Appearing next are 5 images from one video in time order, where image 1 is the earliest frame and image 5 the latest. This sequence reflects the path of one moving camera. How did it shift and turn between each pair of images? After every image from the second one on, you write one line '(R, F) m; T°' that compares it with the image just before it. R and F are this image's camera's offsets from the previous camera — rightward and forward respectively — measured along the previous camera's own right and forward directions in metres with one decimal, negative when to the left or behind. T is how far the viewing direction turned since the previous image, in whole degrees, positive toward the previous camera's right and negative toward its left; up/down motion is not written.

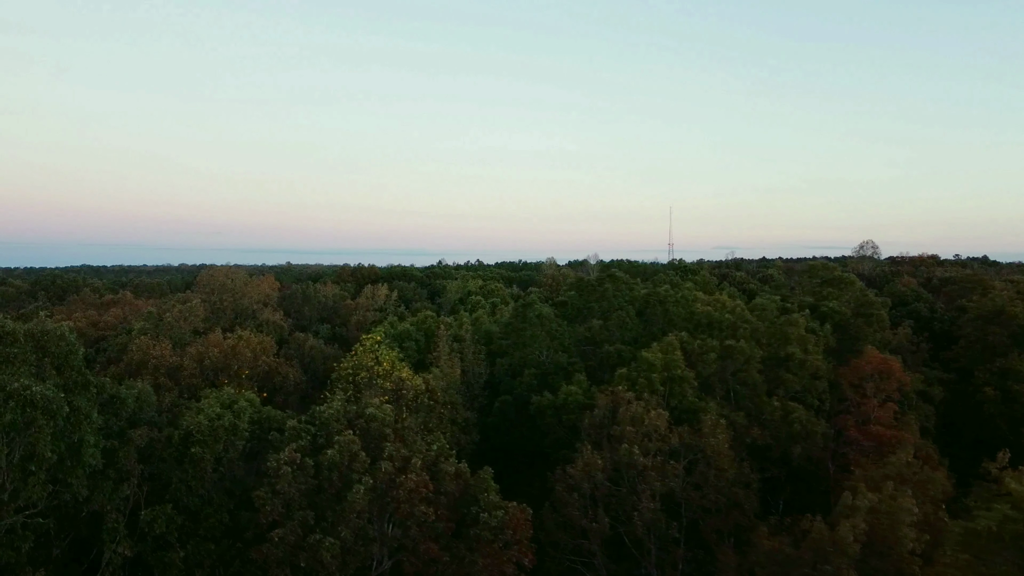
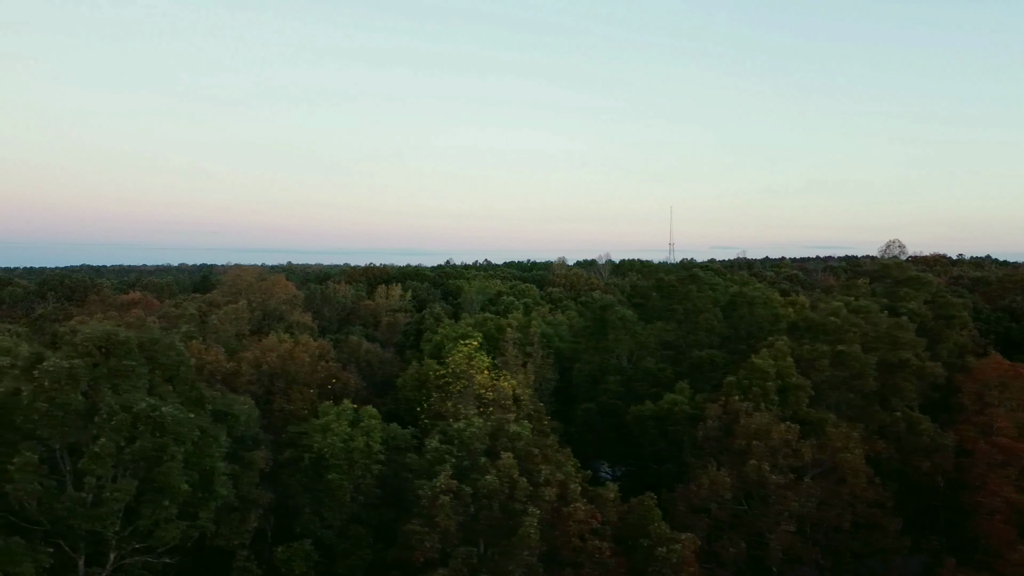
(-2.8, +1.8) m; 0°
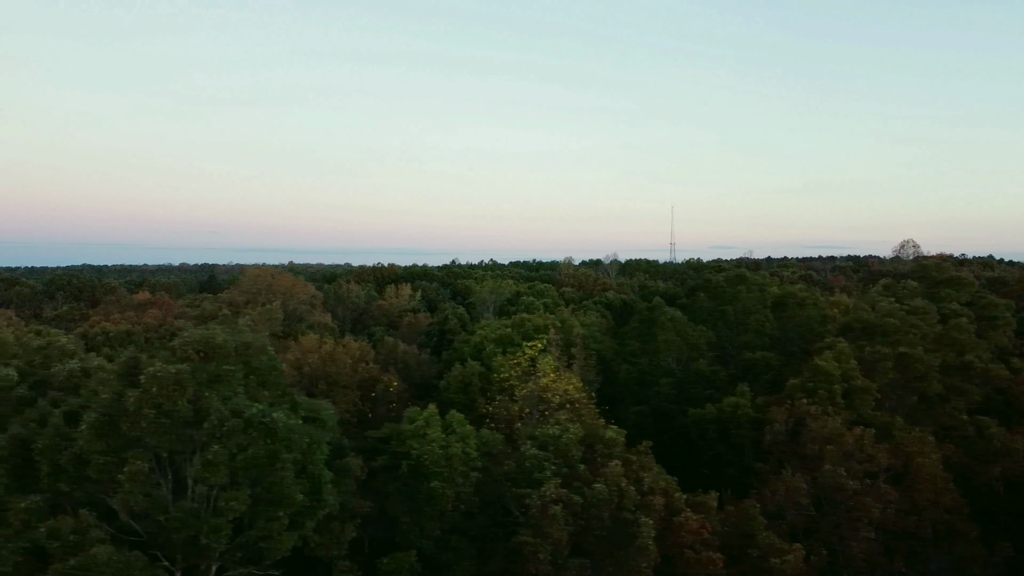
(-1.6, +0.4) m; 0°
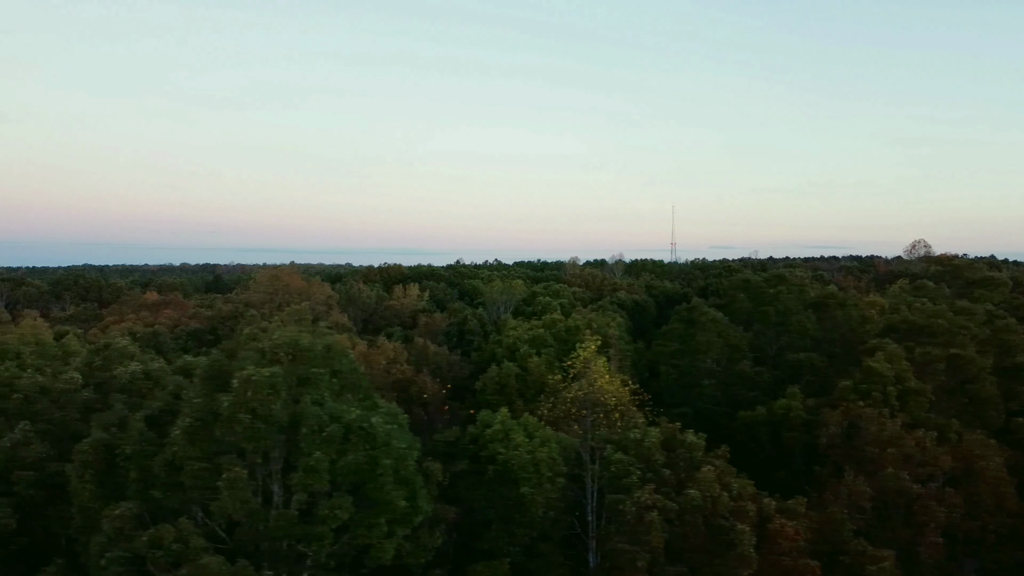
(-1.3, +0.3) m; 0°
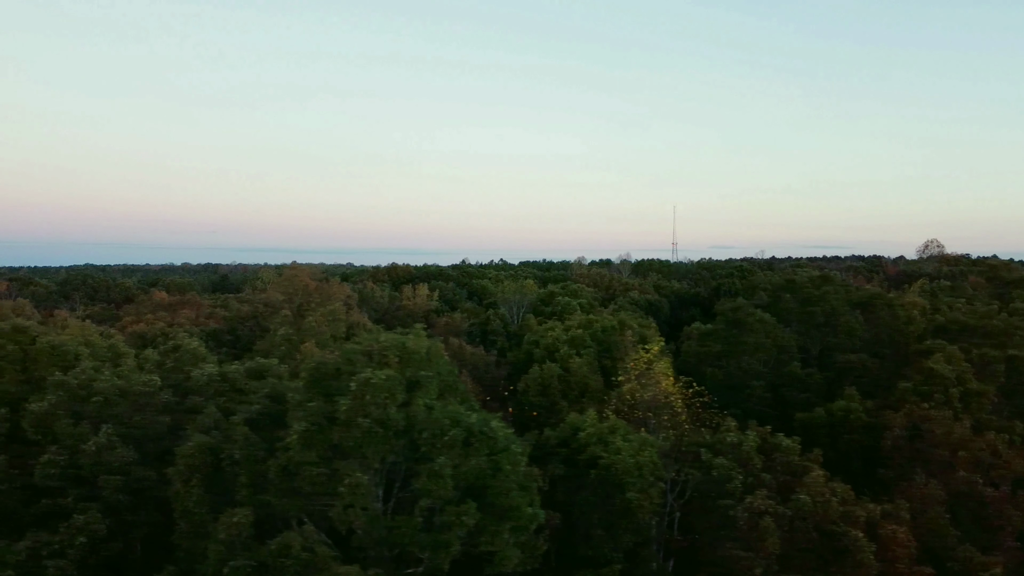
(-1.5, +0.2) m; 0°
